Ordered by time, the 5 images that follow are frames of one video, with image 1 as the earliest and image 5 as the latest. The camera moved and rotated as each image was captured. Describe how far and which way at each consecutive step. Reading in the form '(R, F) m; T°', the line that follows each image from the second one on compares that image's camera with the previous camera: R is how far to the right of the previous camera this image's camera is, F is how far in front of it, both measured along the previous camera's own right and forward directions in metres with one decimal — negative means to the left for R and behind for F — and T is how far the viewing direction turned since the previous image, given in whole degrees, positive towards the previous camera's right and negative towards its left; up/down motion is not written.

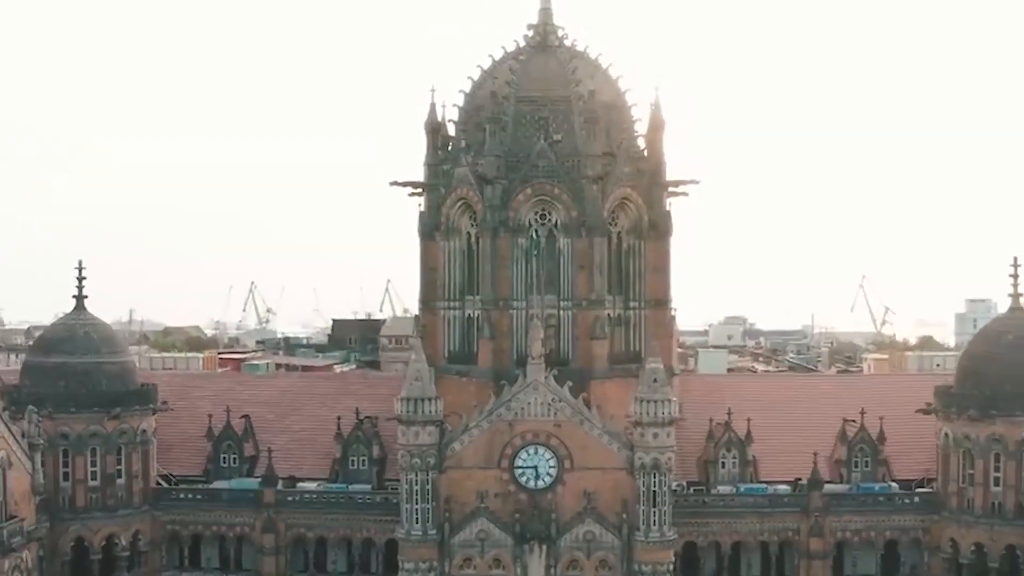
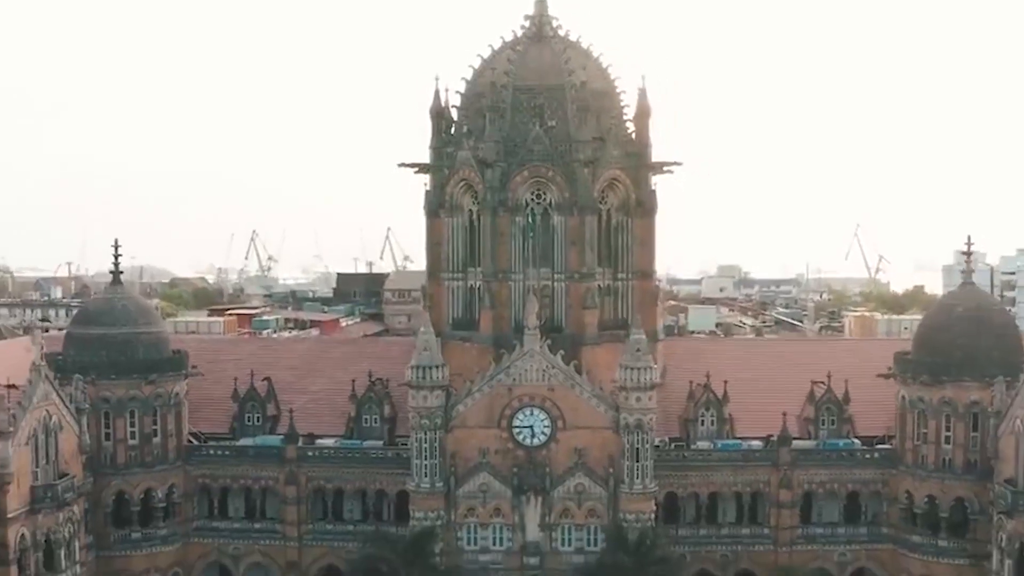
(0.0, -5.0) m; 0°
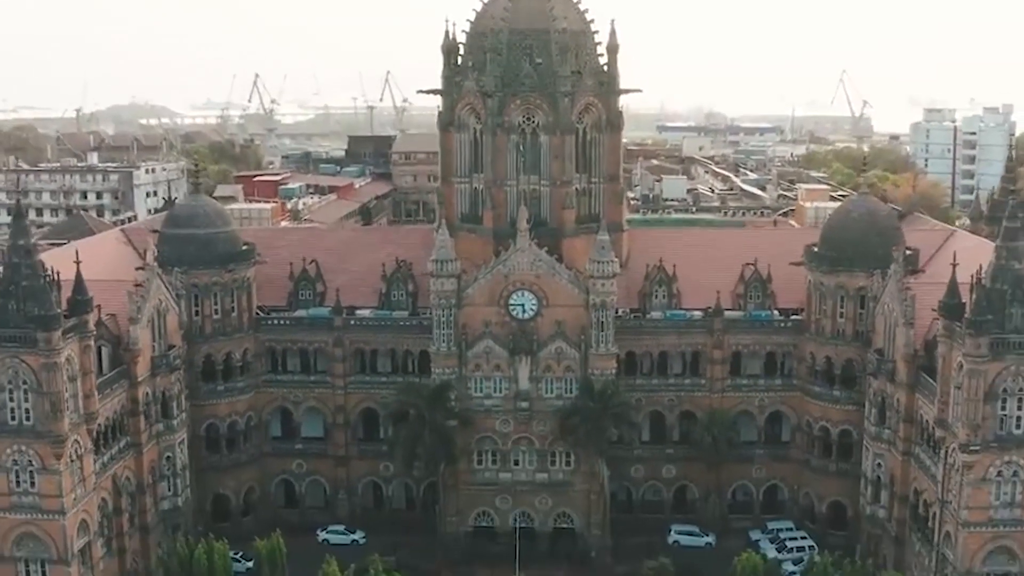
(+0.1, -15.4) m; 0°
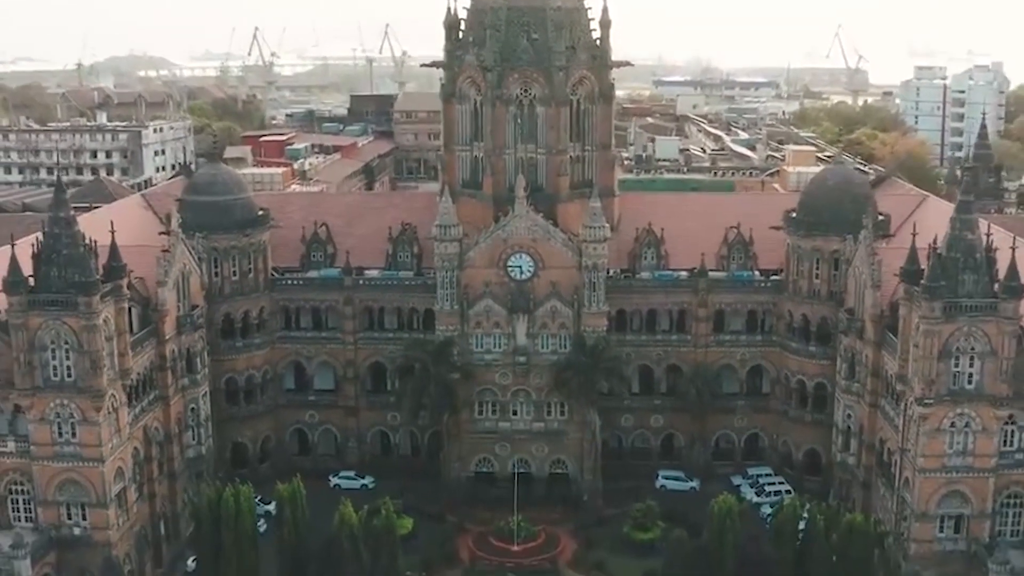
(0.0, -4.9) m; 0°
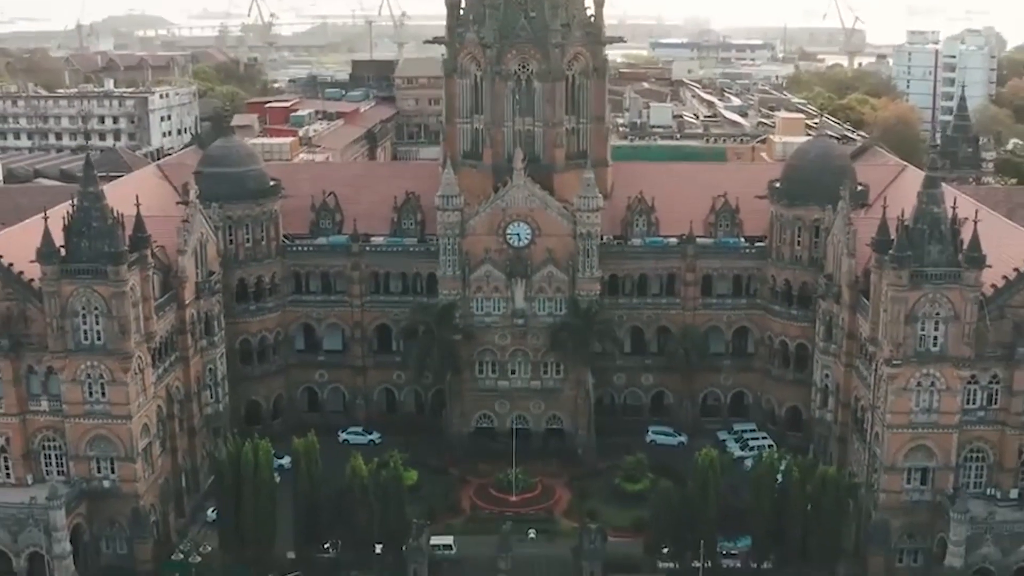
(0.0, -4.2) m; 0°
